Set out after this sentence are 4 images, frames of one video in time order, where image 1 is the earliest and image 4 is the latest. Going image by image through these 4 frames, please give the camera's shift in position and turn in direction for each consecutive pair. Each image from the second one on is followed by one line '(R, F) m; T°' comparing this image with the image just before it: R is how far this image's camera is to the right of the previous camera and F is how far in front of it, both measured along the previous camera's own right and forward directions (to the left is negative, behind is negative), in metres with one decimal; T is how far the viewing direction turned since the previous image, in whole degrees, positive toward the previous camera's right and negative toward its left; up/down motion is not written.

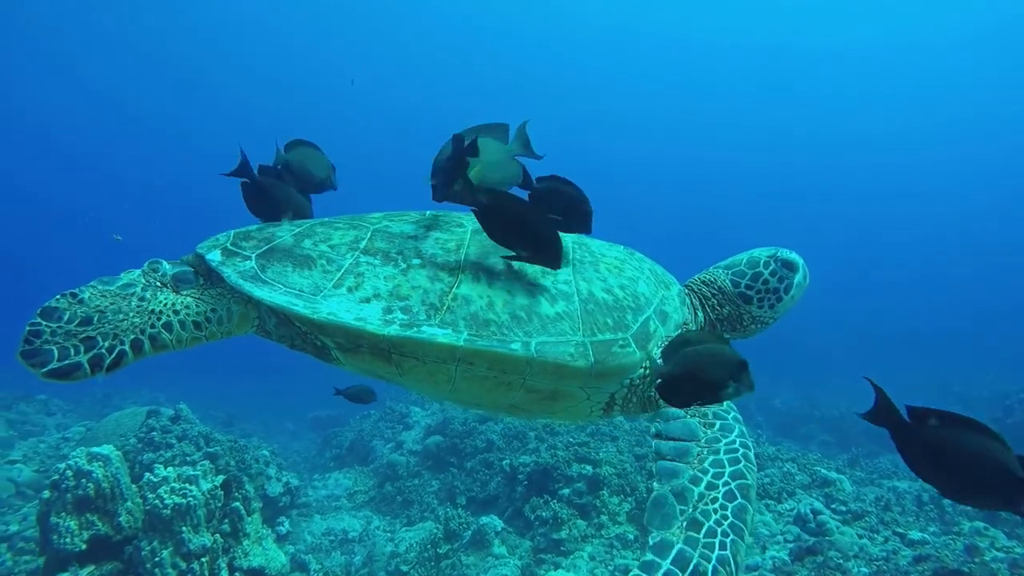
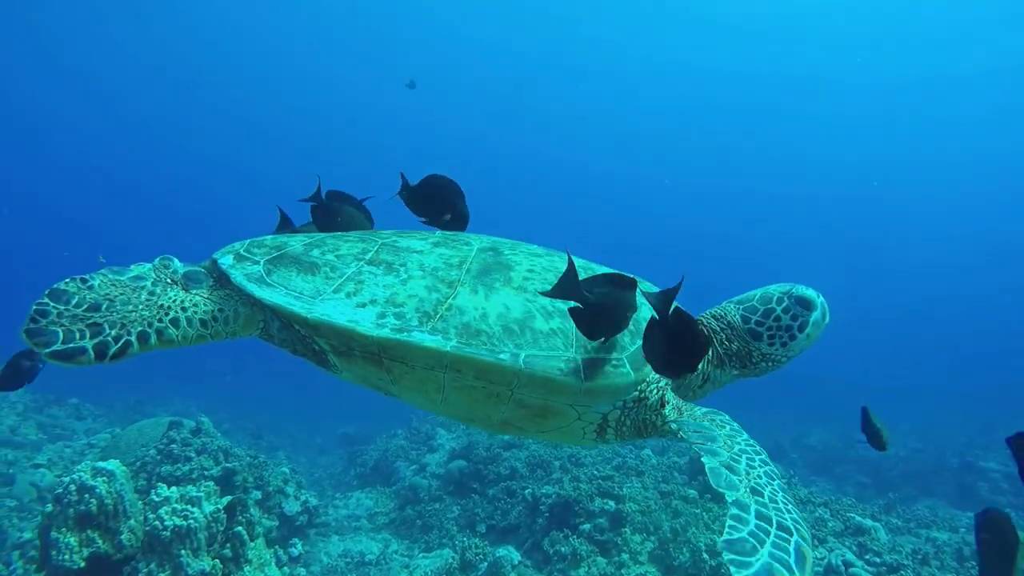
(+0.1, +0.6) m; -3°
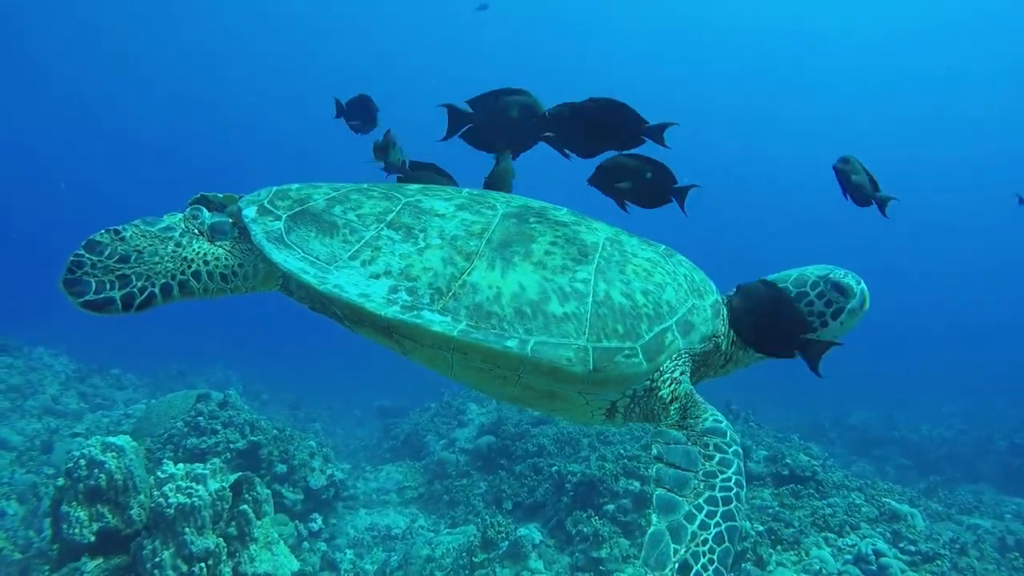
(+0.4, +0.7) m; -3°
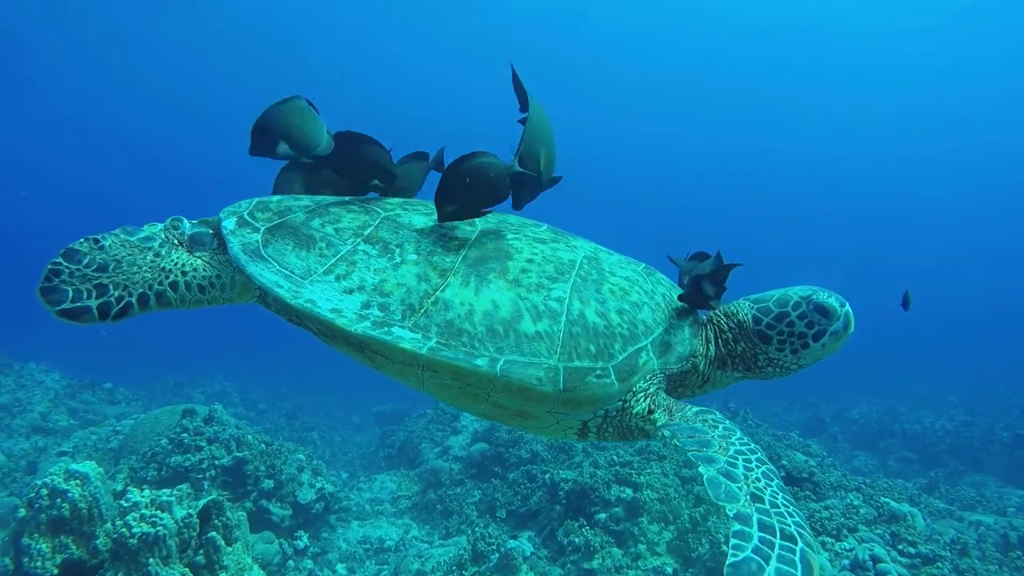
(+0.6, +0.4) m; 0°
